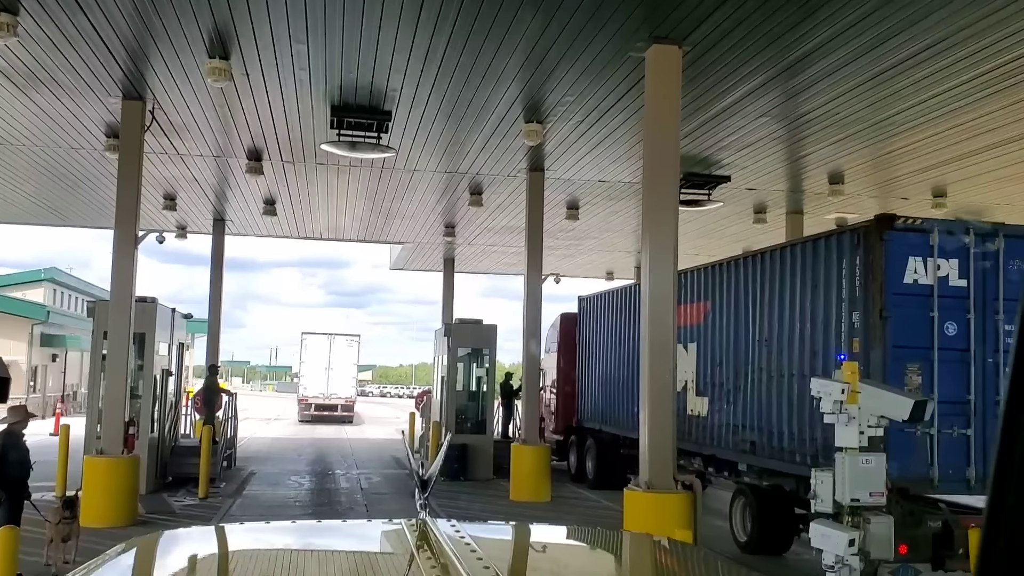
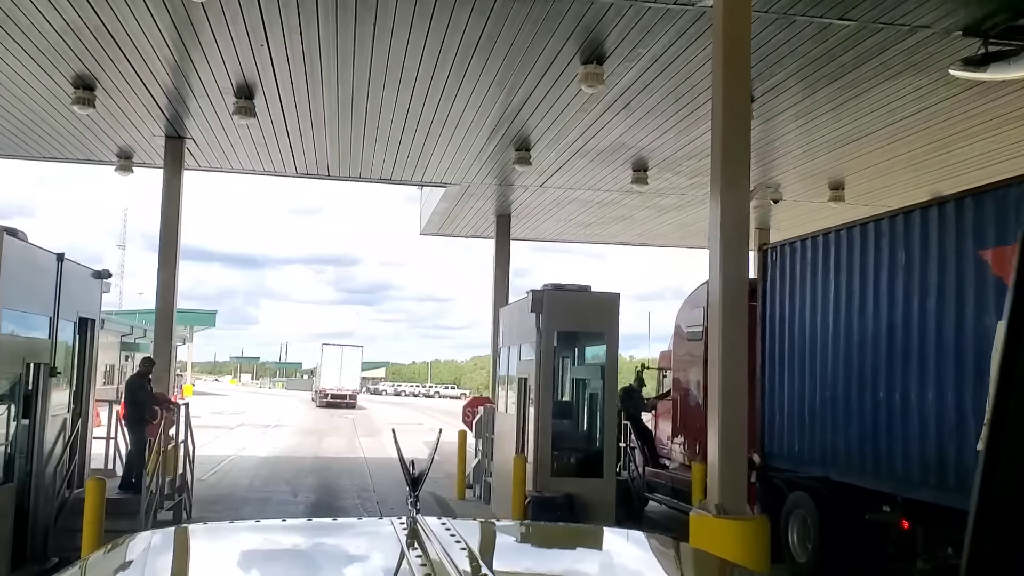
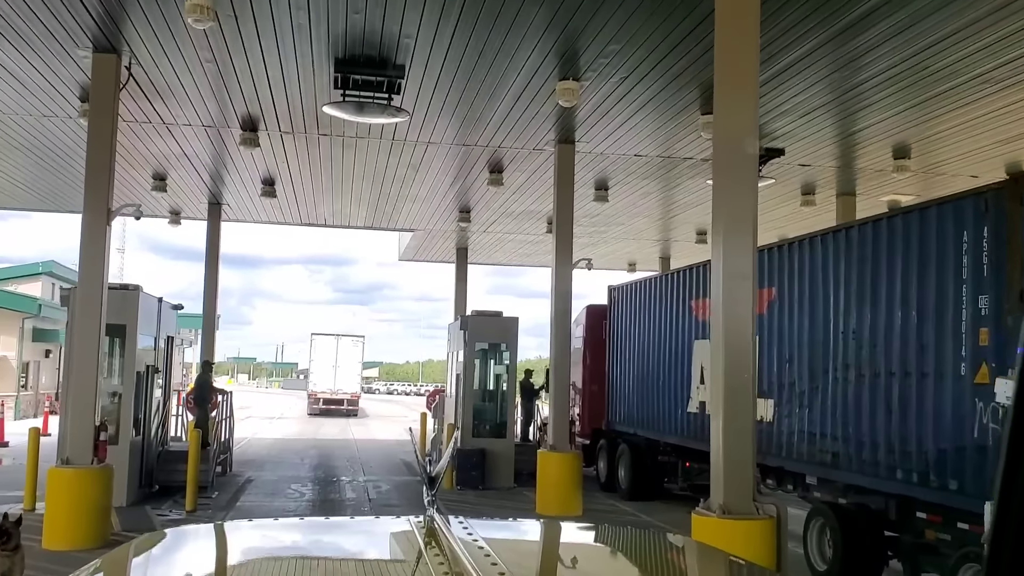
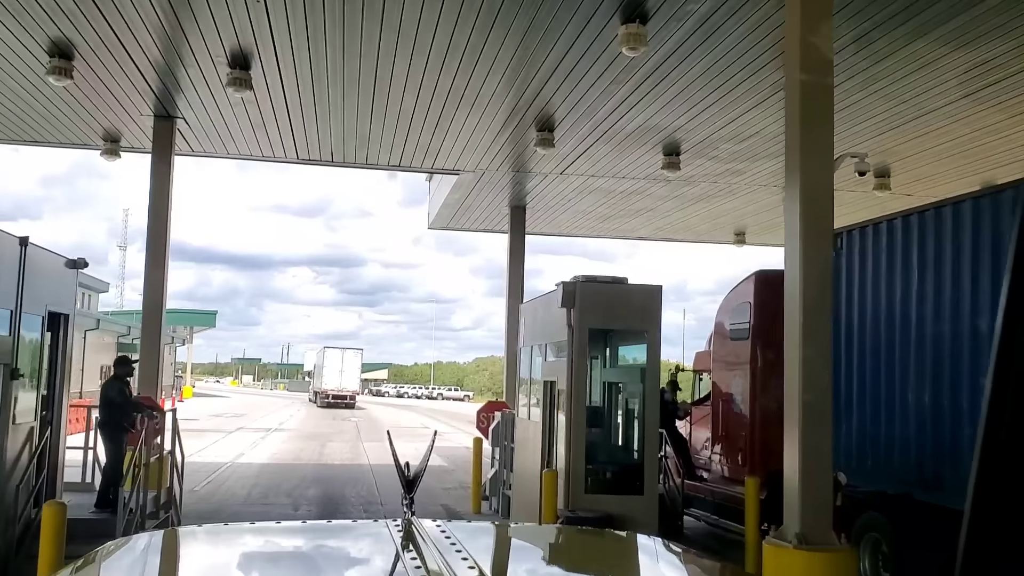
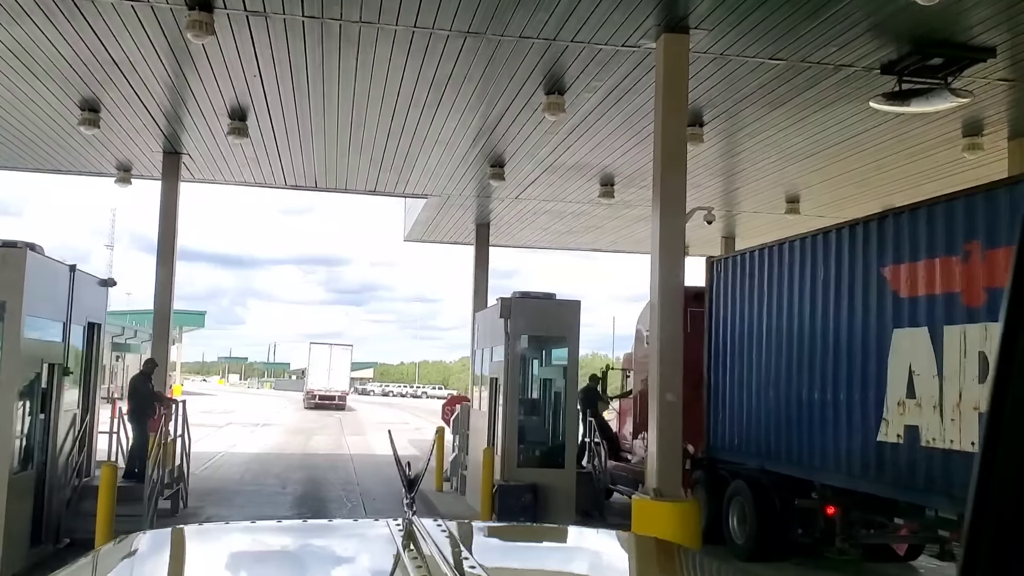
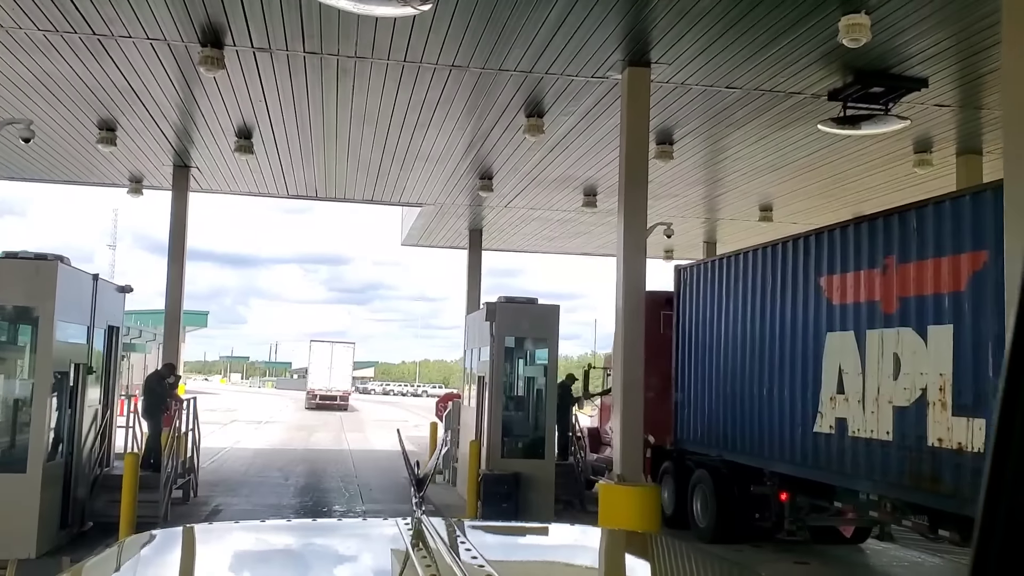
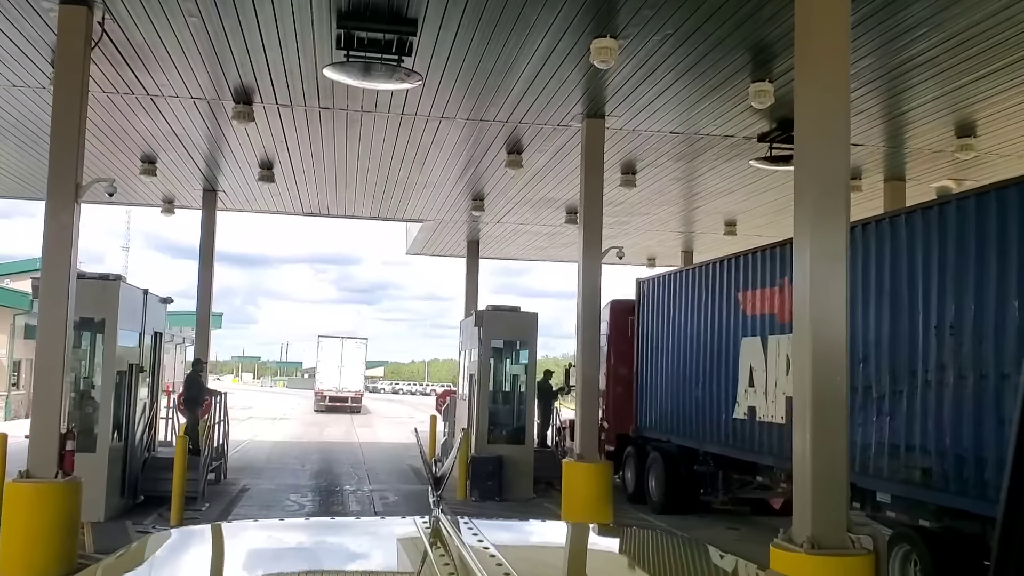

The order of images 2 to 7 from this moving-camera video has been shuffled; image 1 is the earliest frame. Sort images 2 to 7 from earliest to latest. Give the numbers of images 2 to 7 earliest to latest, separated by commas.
3, 7, 6, 5, 2, 4
